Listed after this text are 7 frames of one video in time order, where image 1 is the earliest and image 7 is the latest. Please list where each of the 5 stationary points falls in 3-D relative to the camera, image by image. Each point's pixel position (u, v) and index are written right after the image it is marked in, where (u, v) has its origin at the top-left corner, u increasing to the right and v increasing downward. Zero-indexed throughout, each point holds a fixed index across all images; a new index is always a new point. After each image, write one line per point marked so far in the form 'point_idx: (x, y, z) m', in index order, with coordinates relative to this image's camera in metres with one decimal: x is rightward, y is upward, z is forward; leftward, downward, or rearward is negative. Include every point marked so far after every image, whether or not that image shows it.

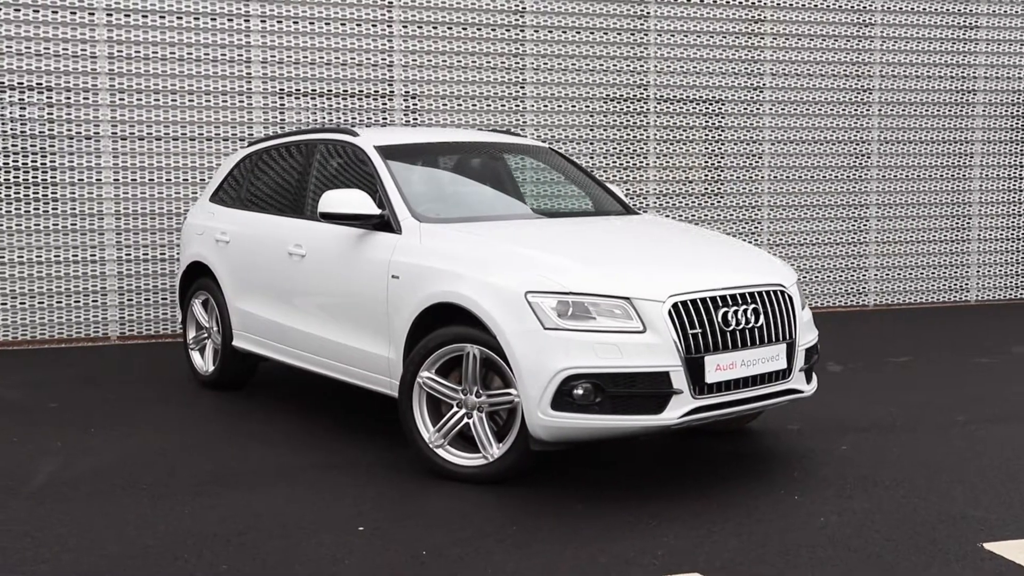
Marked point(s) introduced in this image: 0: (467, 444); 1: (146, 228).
0: (-0.2, -0.7, +4.8) m
1: (-3.4, +0.6, +9.4) m
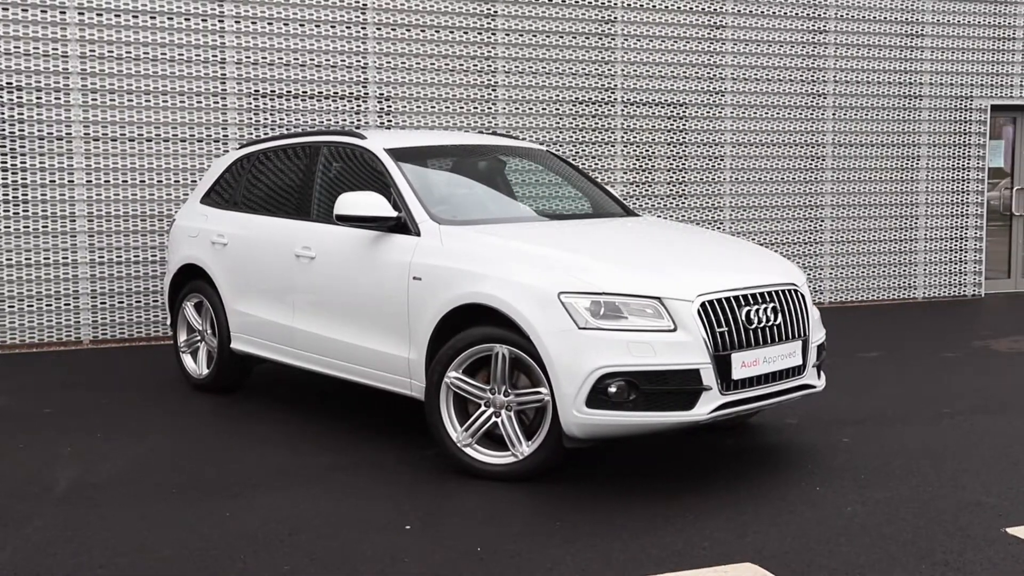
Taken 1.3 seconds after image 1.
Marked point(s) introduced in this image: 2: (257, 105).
0: (-0.1, -0.8, +4.9) m
1: (-3.6, +0.5, +9.3) m
2: (-2.5, +1.8, +9.7) m
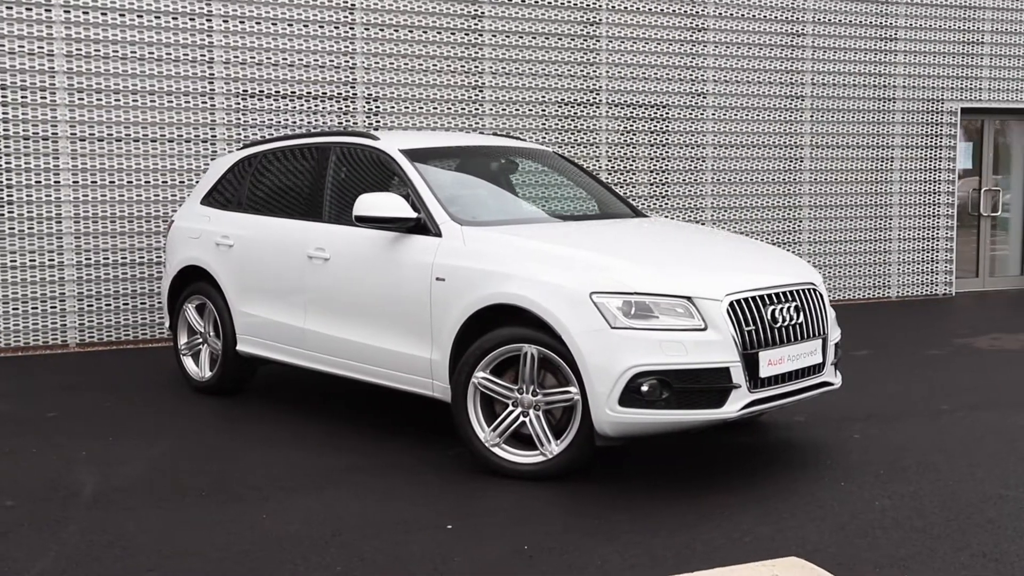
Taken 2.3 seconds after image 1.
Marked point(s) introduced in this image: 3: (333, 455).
0: (0.0, -0.8, +4.9) m
1: (-3.7, +0.5, +9.1) m
2: (-2.6, +1.8, +9.7) m
3: (-1.0, -0.9, +5.4) m
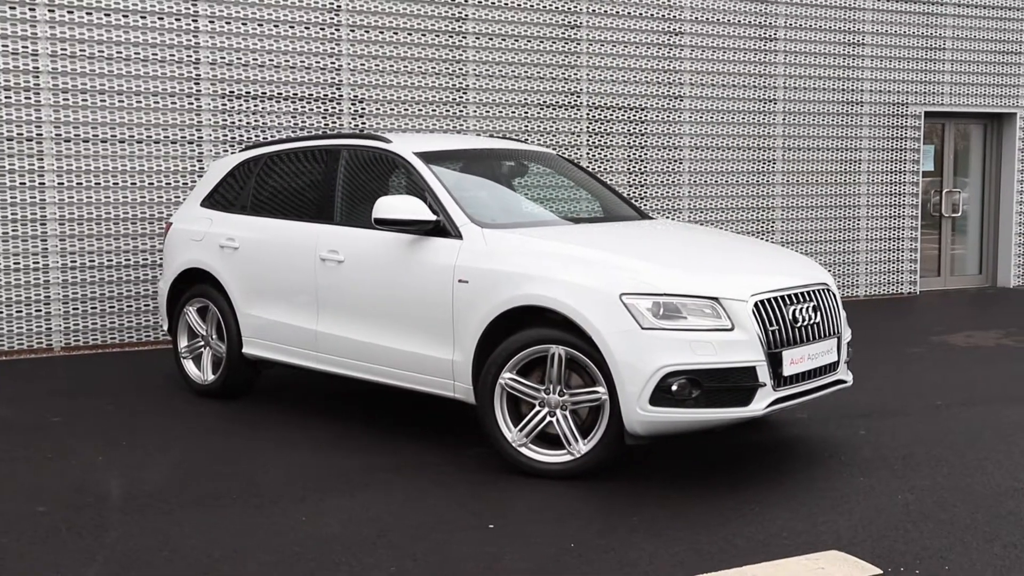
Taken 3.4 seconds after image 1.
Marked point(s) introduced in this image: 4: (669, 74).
0: (+0.2, -0.8, +5.0) m
1: (-3.8, +0.5, +9.0) m
2: (-2.7, +1.7, +9.6) m
3: (-0.9, -0.9, +5.4) m
4: (+1.9, +2.6, +12.1) m
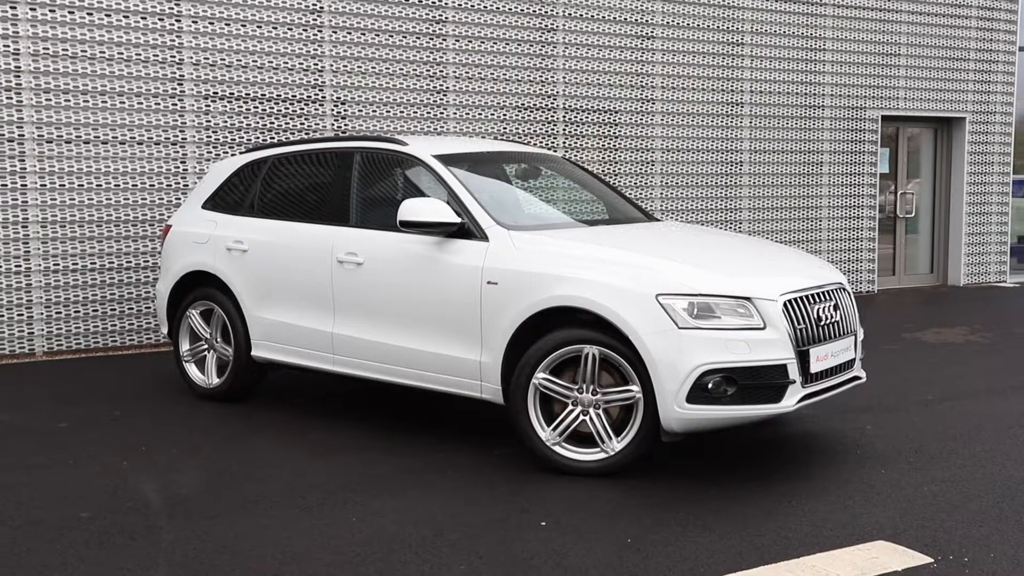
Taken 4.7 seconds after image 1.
0: (+0.3, -0.8, +5.0) m
1: (-3.9, +0.5, +8.9) m
2: (-2.8, +1.7, +9.5) m
3: (-0.7, -0.9, +5.5) m
4: (+1.6, +2.6, +12.3) m
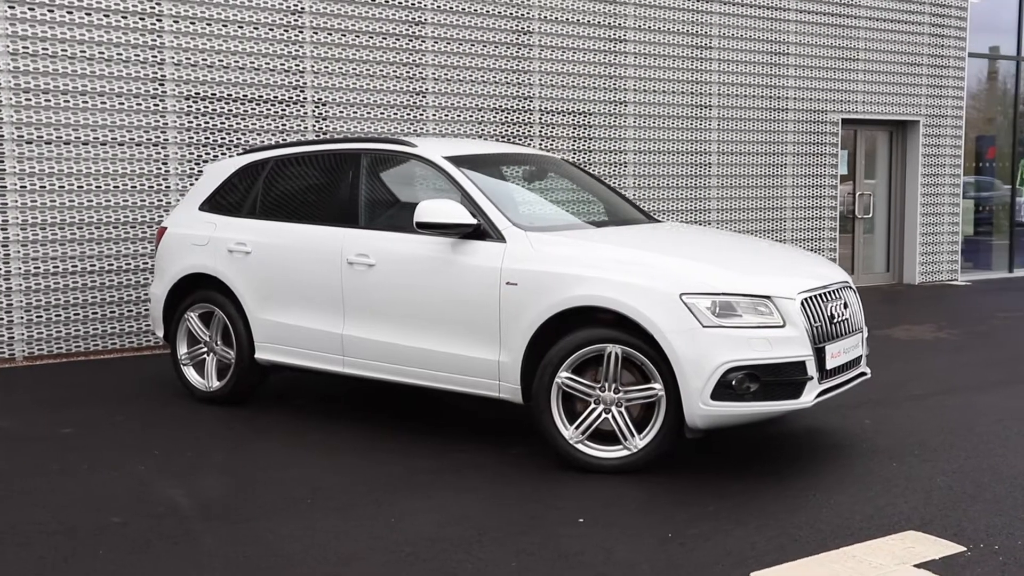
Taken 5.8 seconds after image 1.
0: (+0.4, -0.8, +5.1) m
1: (-4.0, +0.4, +8.7) m
2: (-2.9, +1.7, +9.4) m
3: (-0.6, -0.9, +5.5) m
4: (+1.3, +2.6, +12.4) m
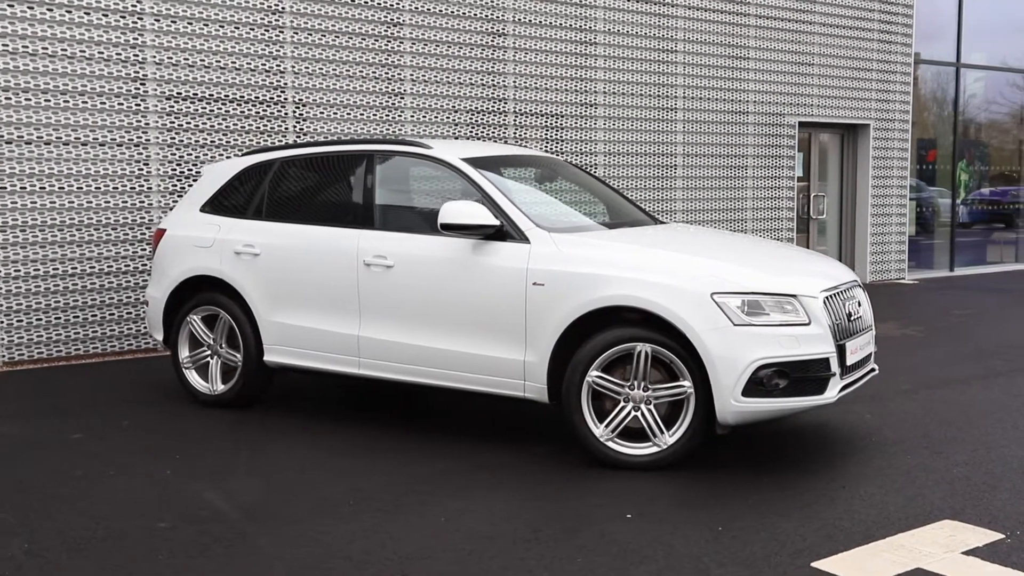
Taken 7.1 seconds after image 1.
0: (+0.6, -0.8, +5.2) m
1: (-4.0, +0.4, +8.5) m
2: (-3.1, +1.7, +9.2) m
3: (-0.5, -0.9, +5.5) m
4: (+0.9, +2.6, +12.5) m
